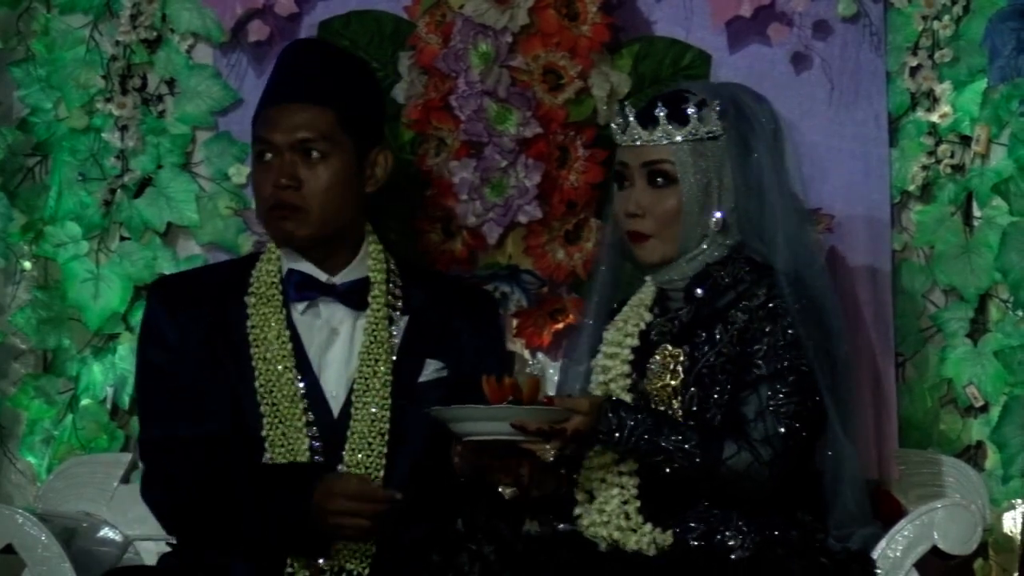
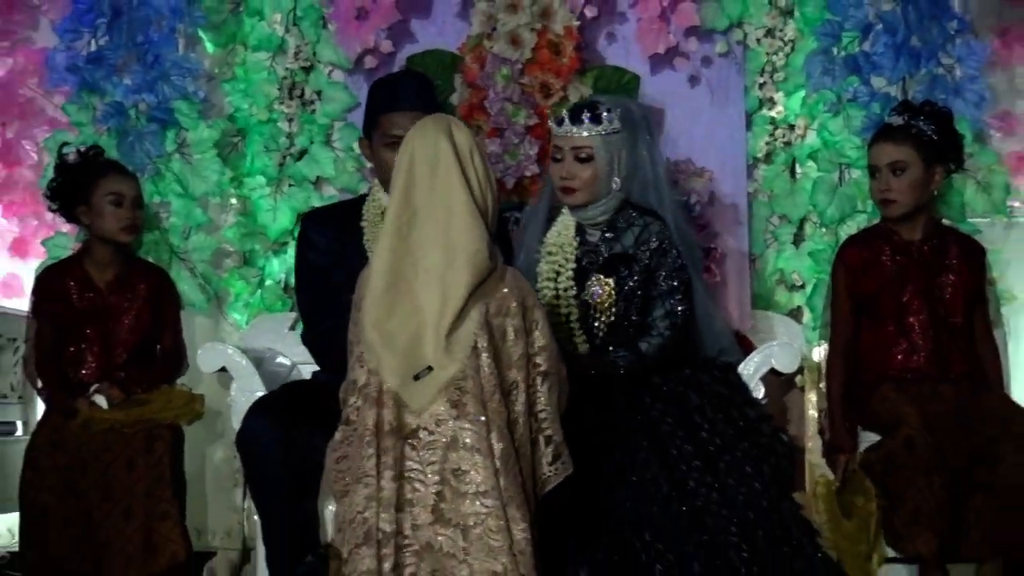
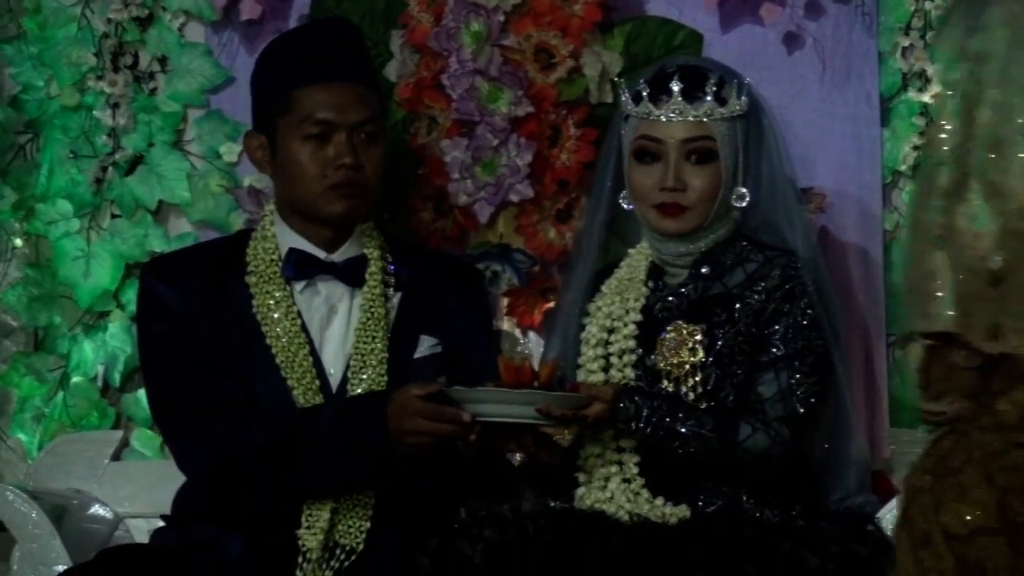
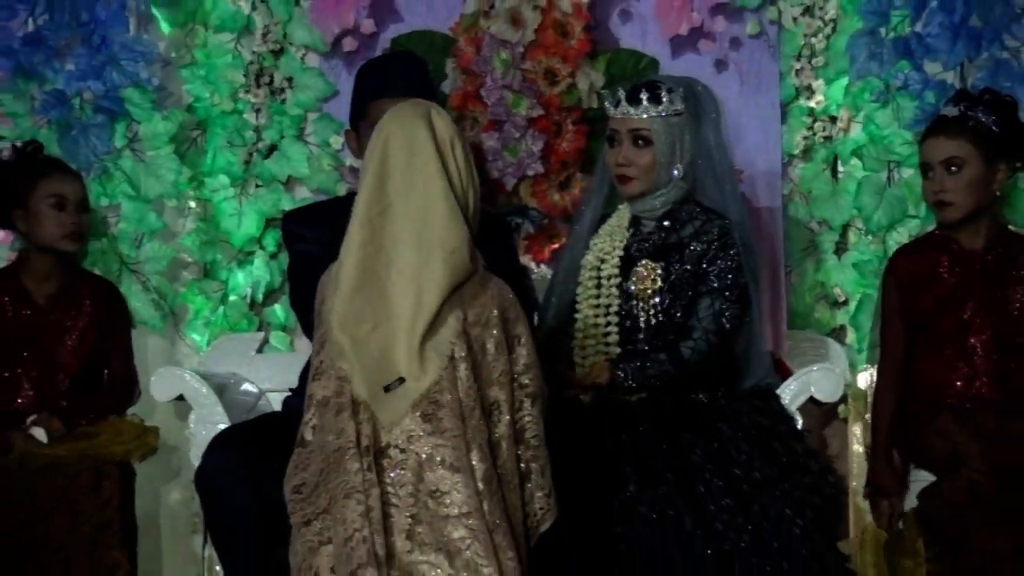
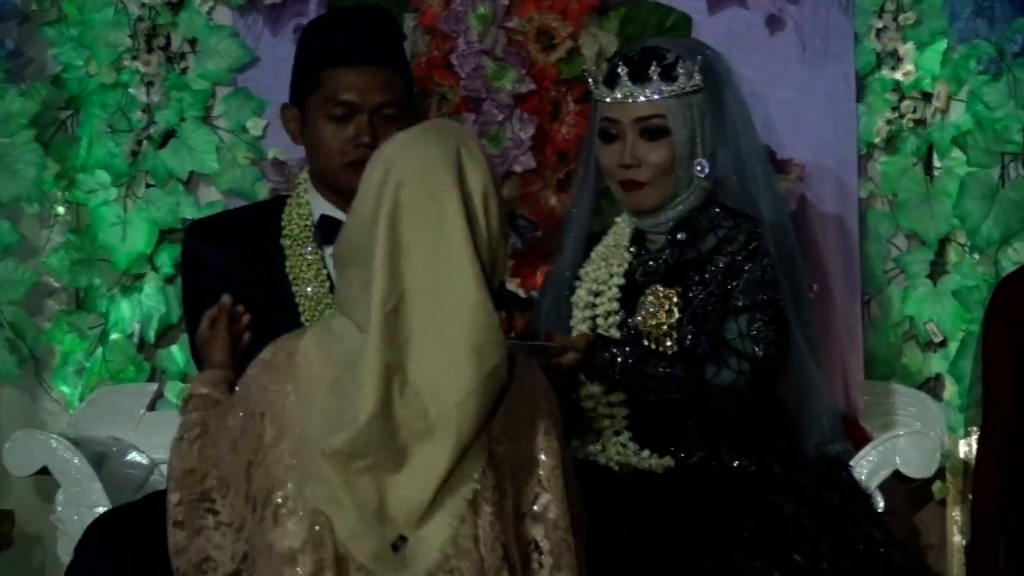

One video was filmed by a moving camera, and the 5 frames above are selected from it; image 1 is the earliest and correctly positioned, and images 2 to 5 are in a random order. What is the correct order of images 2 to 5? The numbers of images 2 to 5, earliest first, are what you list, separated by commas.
3, 5, 4, 2
